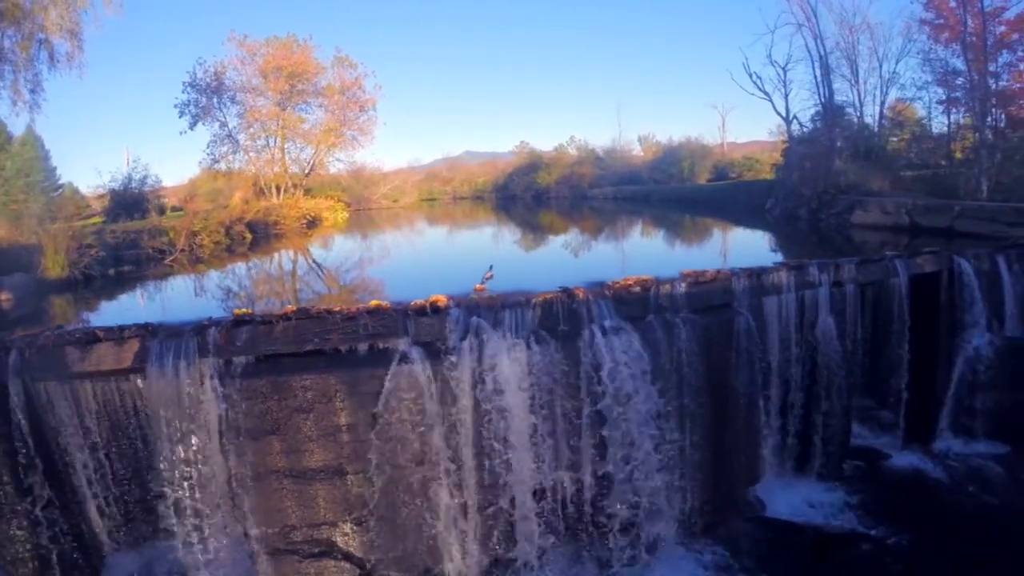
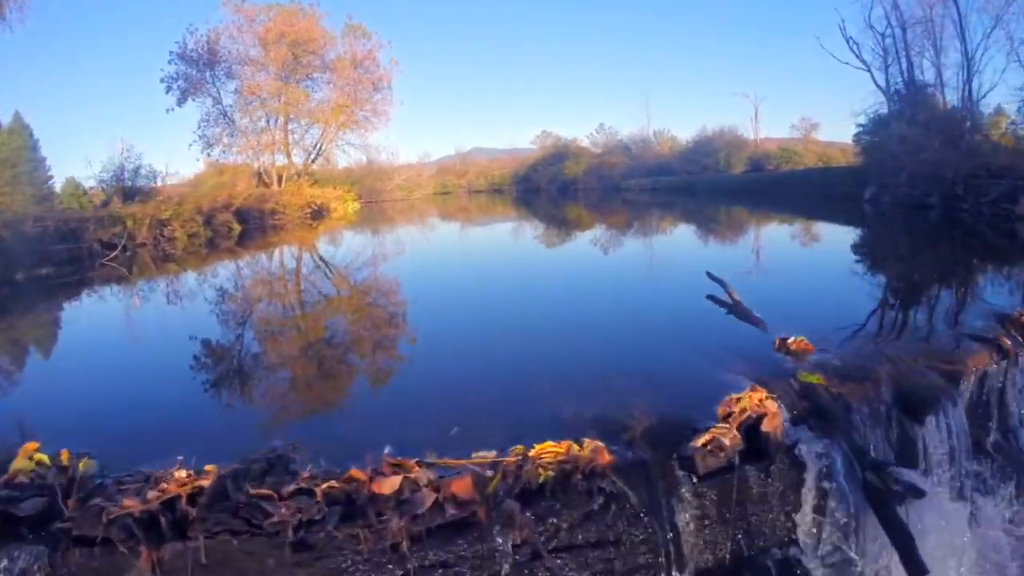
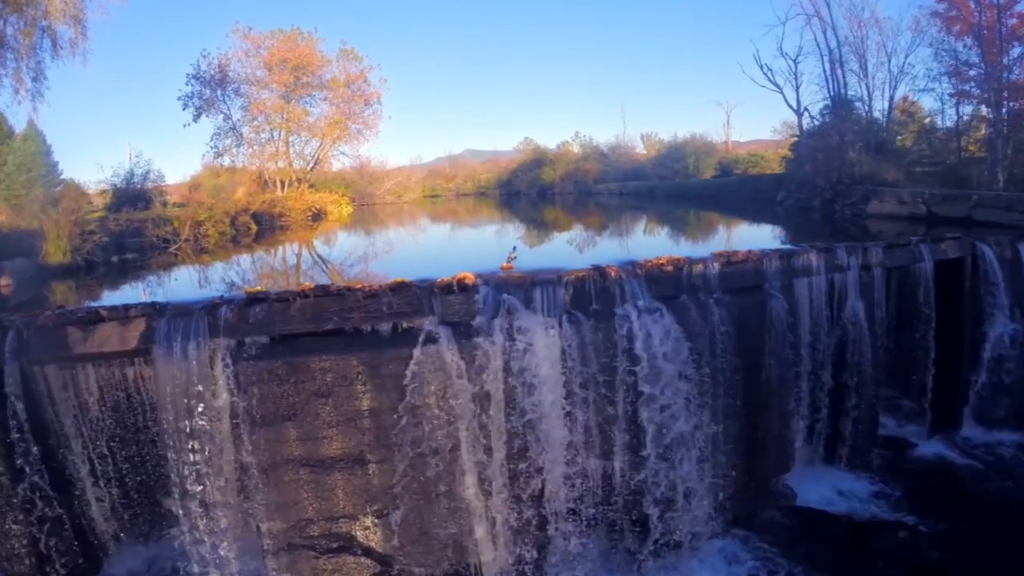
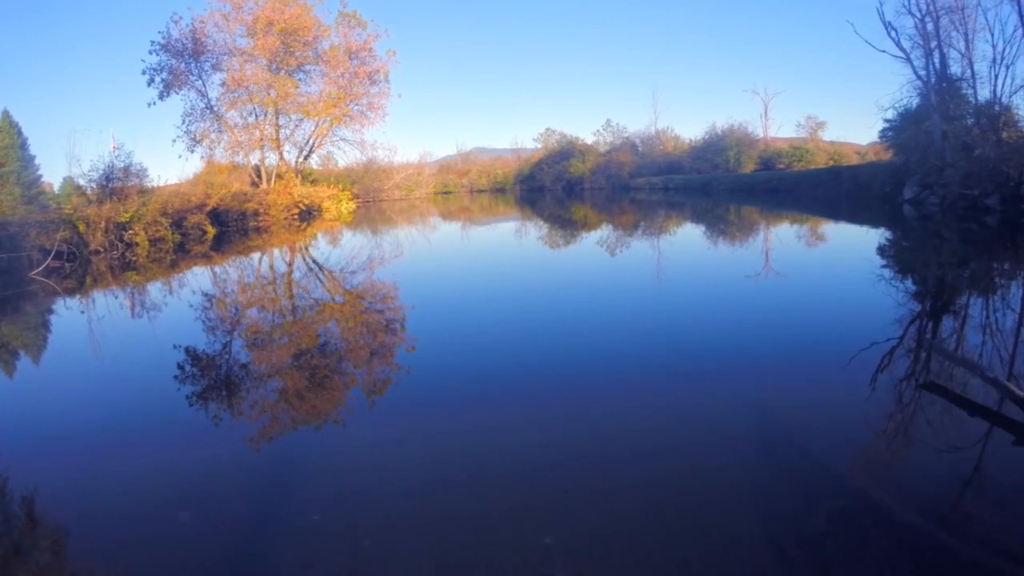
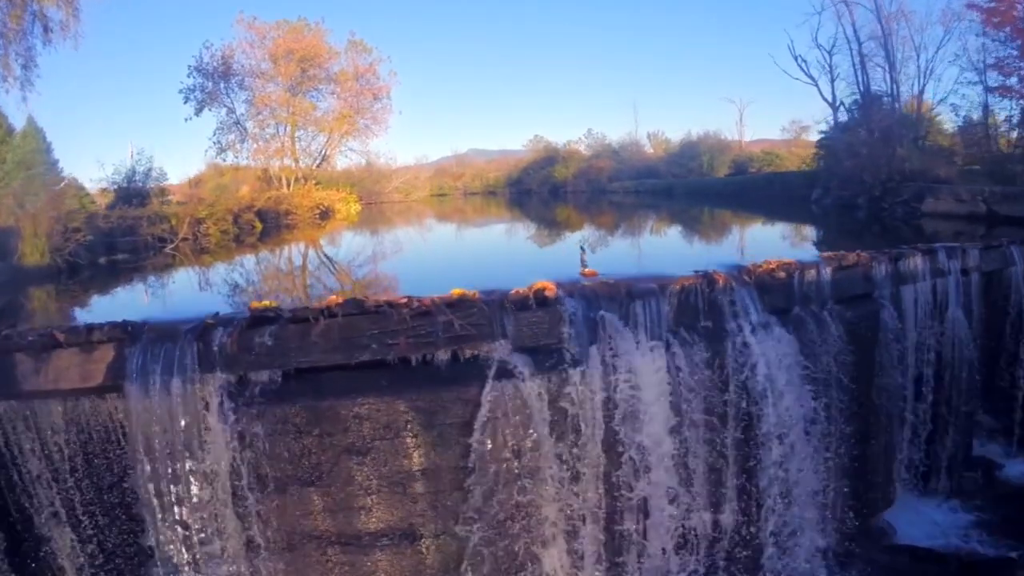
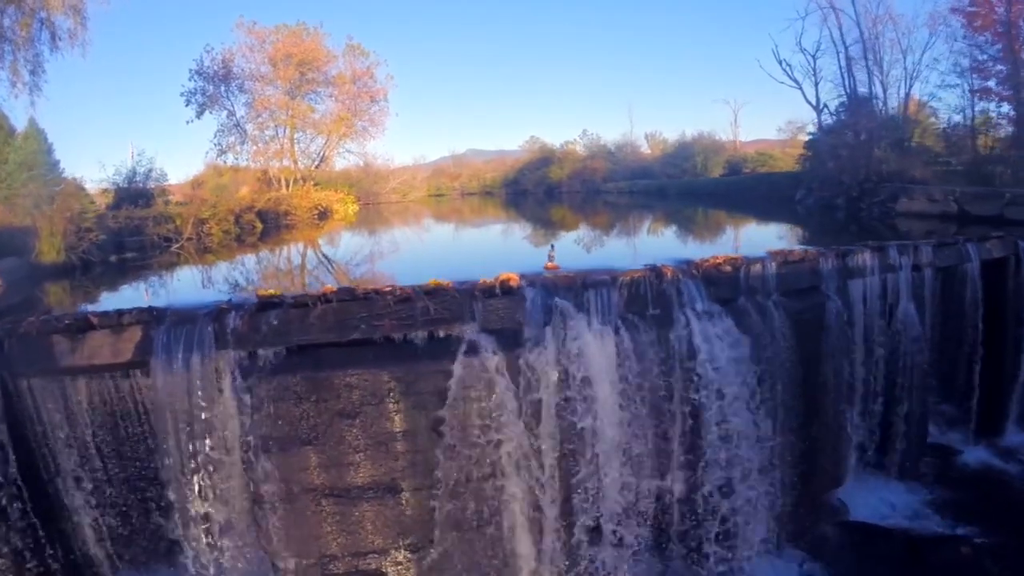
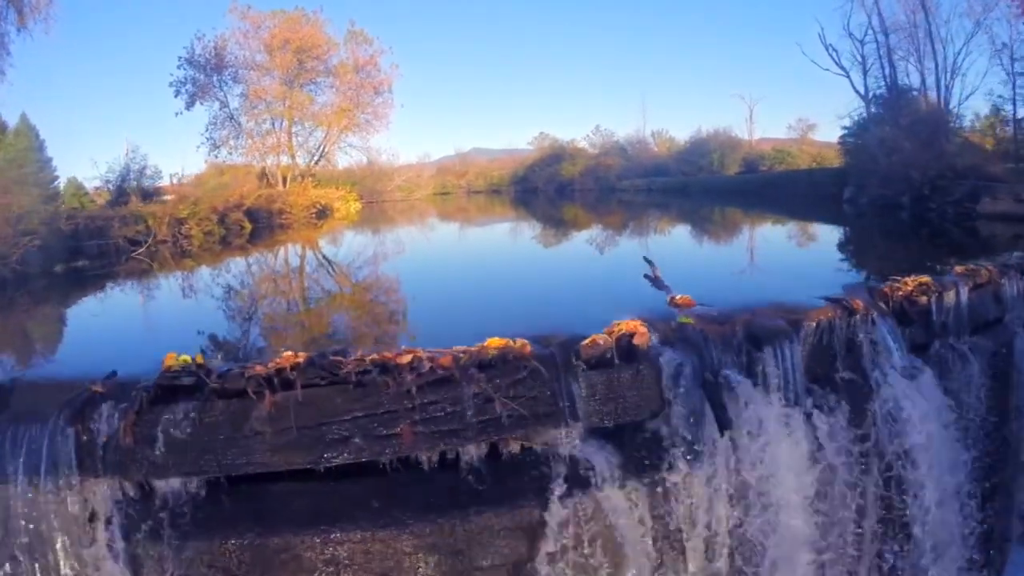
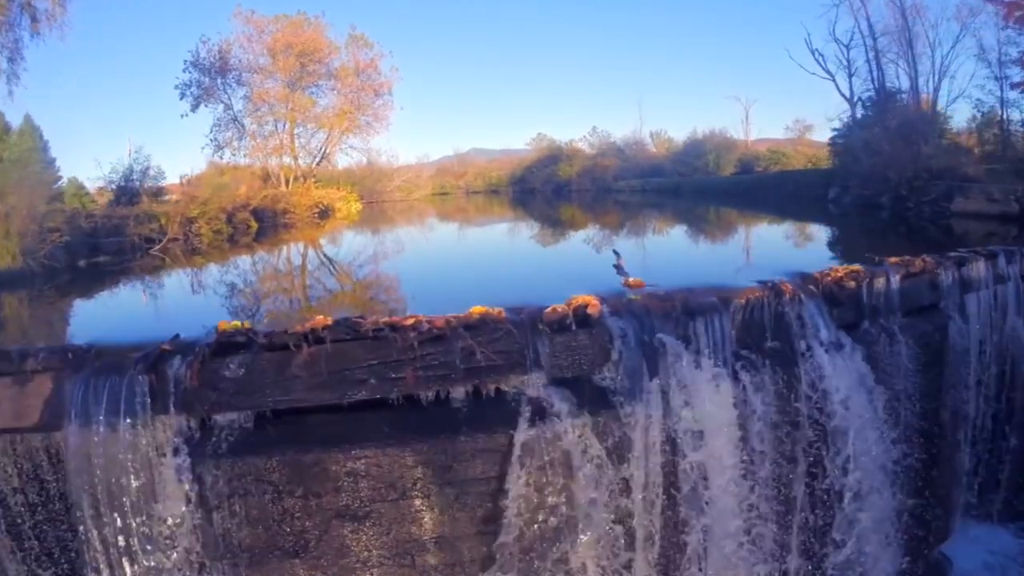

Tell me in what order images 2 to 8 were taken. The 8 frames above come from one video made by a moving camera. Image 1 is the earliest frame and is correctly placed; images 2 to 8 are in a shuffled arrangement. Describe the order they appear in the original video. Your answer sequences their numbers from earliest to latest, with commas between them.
3, 6, 5, 8, 7, 2, 4
